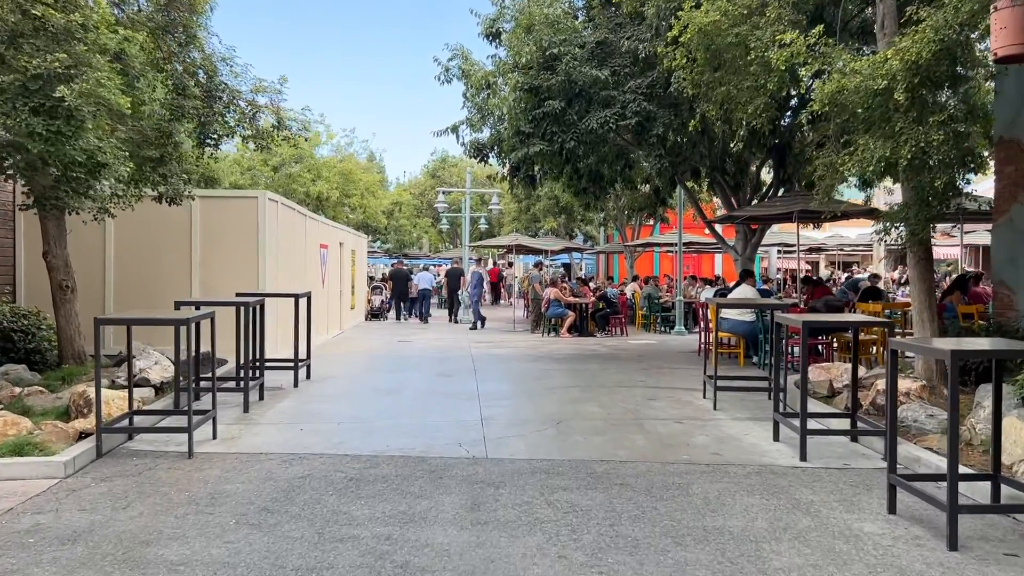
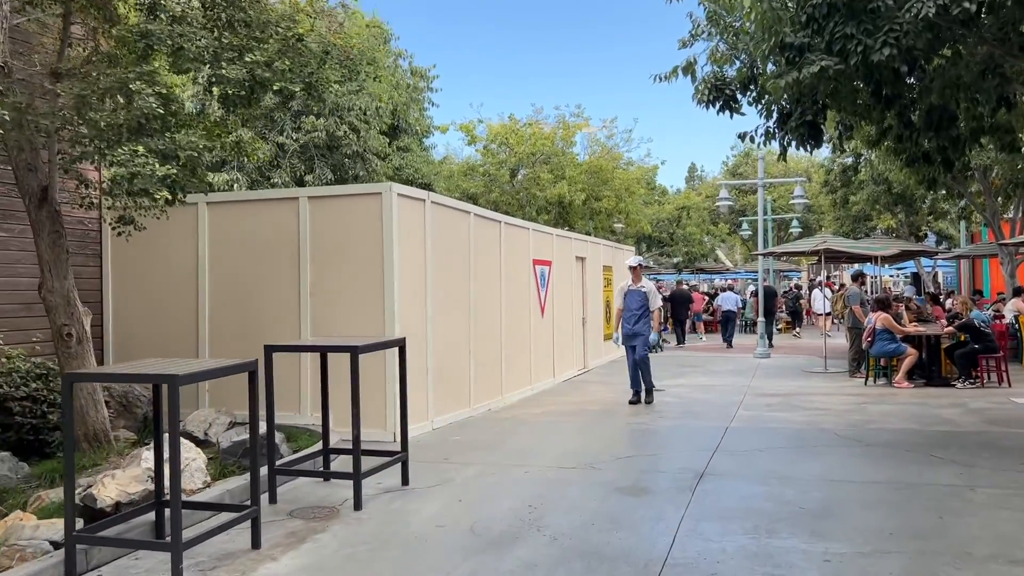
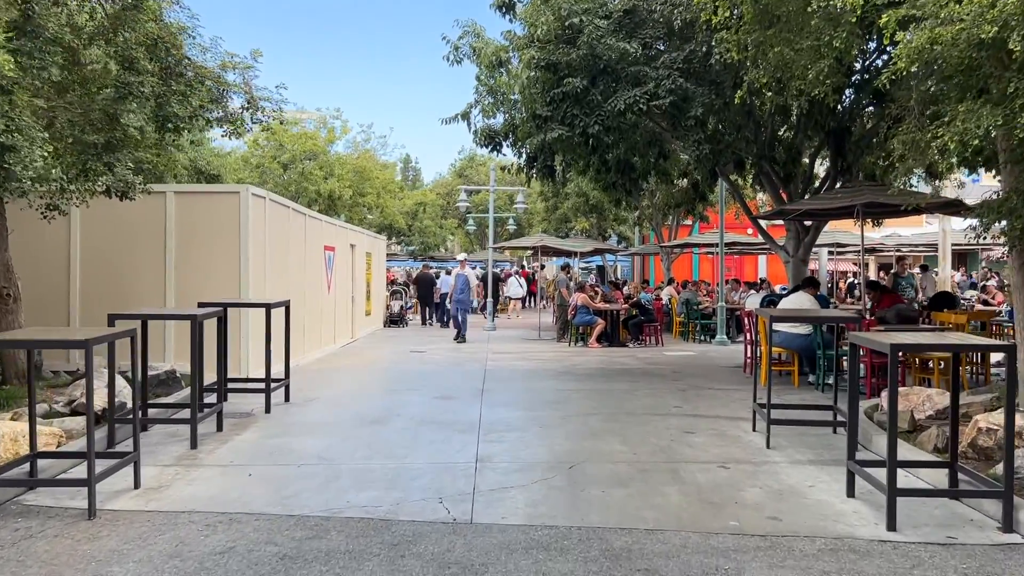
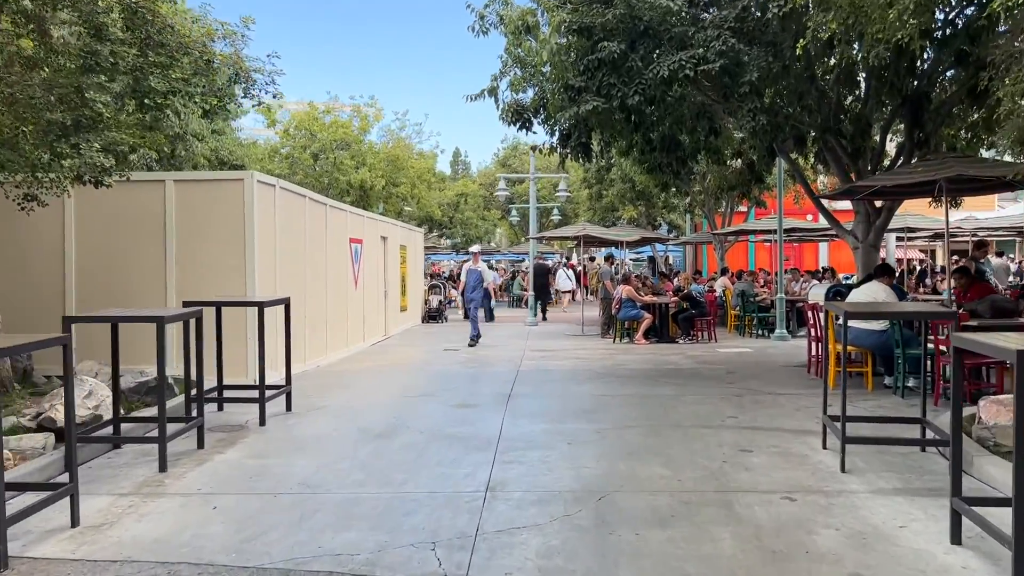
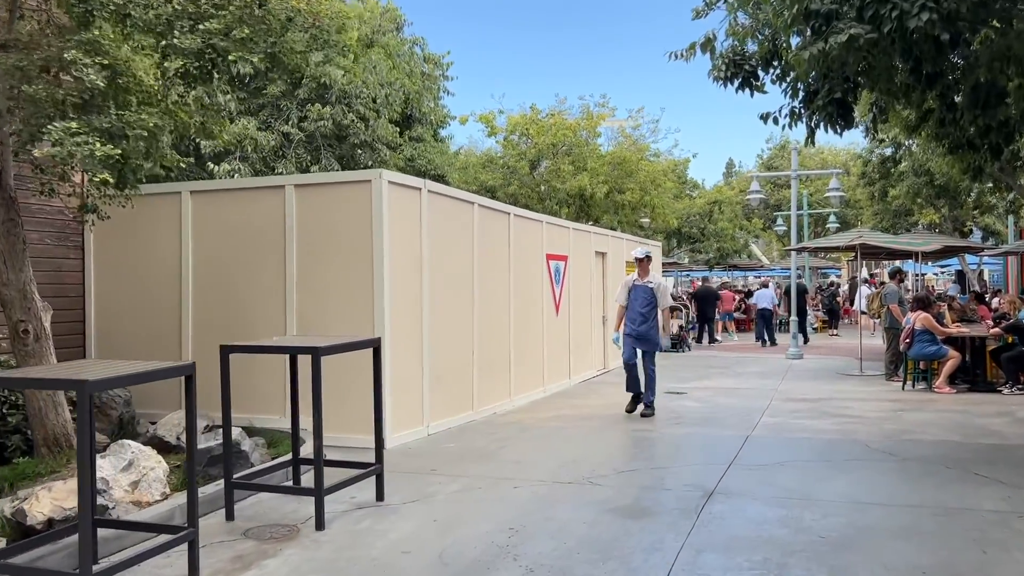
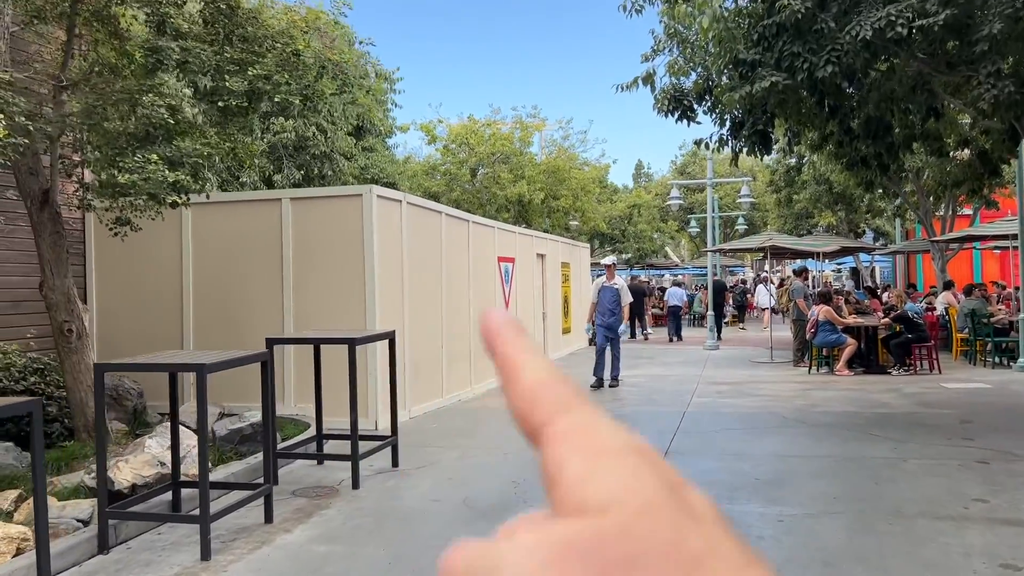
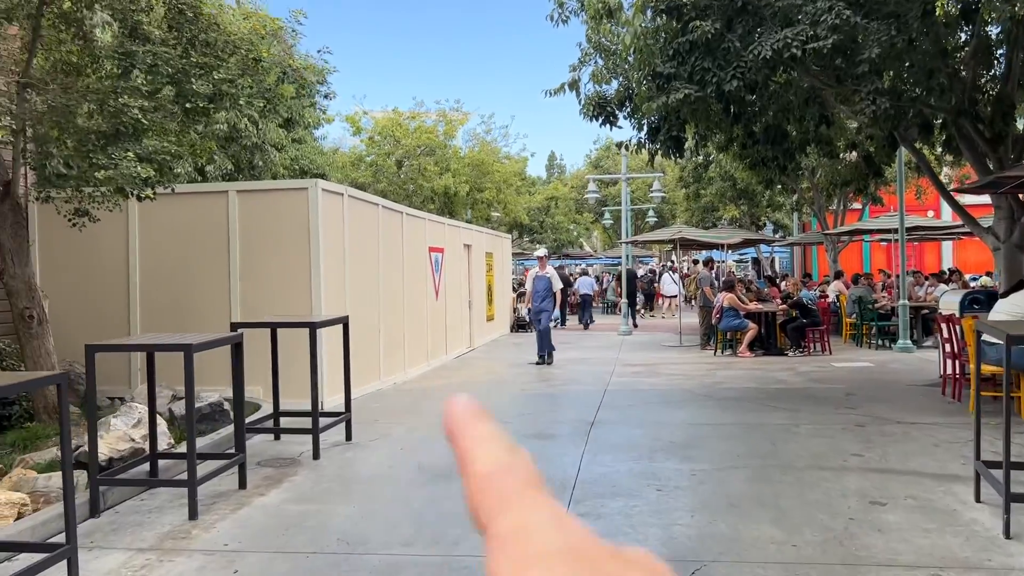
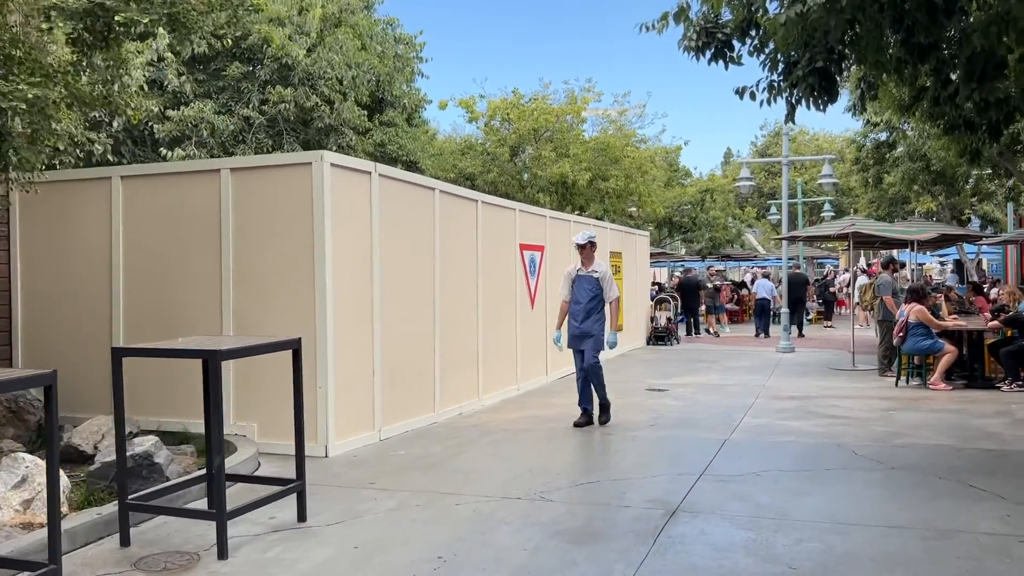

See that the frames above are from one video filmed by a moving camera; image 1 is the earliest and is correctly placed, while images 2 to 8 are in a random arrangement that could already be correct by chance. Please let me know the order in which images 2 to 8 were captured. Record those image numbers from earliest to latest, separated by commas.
3, 4, 7, 6, 2, 5, 8
